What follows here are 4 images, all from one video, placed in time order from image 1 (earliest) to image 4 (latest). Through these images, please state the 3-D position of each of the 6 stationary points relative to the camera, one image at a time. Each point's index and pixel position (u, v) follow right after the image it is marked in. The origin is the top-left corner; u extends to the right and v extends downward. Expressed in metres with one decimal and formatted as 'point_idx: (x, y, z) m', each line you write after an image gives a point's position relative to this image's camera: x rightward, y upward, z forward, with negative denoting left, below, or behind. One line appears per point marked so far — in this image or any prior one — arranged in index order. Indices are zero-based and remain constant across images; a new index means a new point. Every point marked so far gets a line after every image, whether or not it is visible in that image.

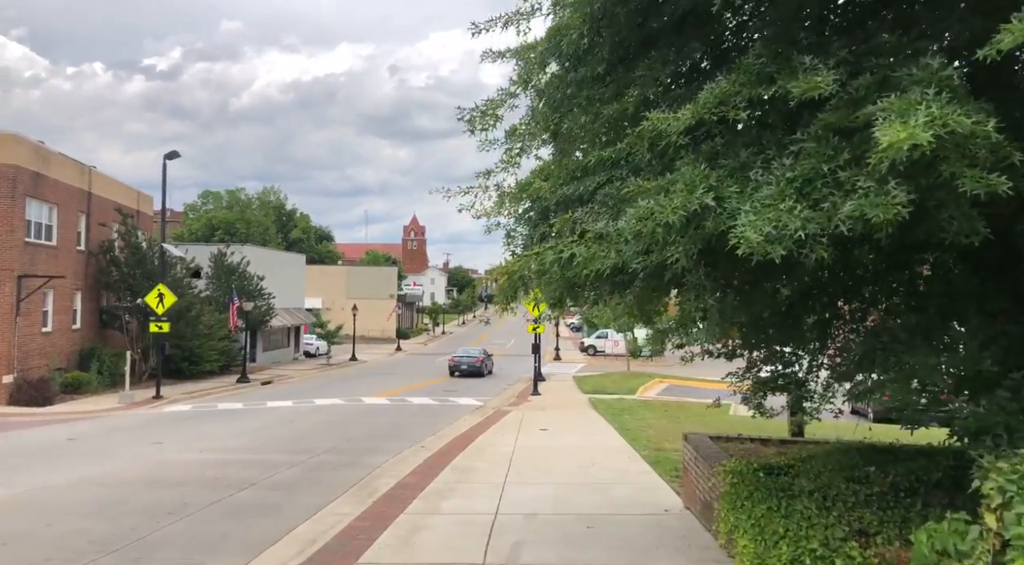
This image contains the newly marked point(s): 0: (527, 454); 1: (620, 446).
0: (+0.2, -2.6, +12.0) m
1: (+1.7, -2.6, +12.8) m
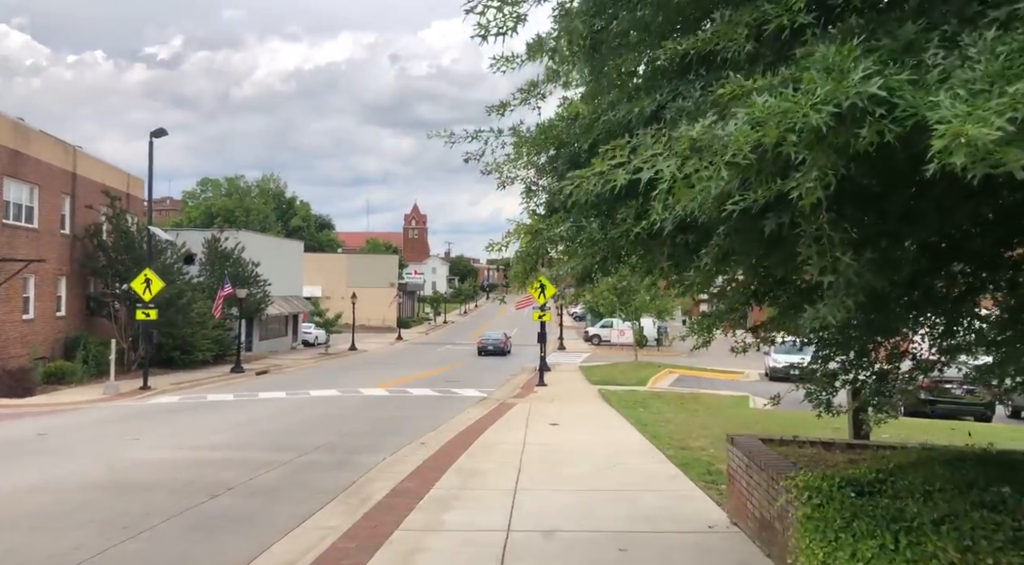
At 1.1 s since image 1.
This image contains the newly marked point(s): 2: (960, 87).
0: (+0.4, -2.3, +10.8) m
1: (+1.9, -2.4, +11.6) m
2: (+1.1, +0.5, +2.0) m
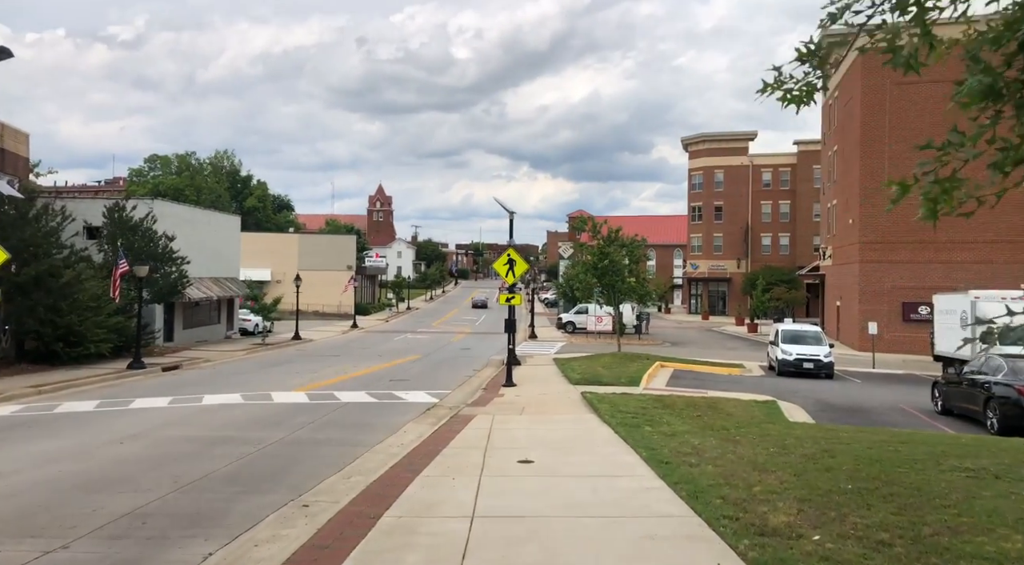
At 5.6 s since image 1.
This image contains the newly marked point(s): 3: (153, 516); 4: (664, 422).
0: (-0.1, -1.9, +5.6) m
1: (+1.4, -1.9, +6.4) m
2: (+1.0, +0.8, -3.2) m
3: (-3.3, -2.1, +7.2) m
4: (+2.5, -2.3, +13.0) m
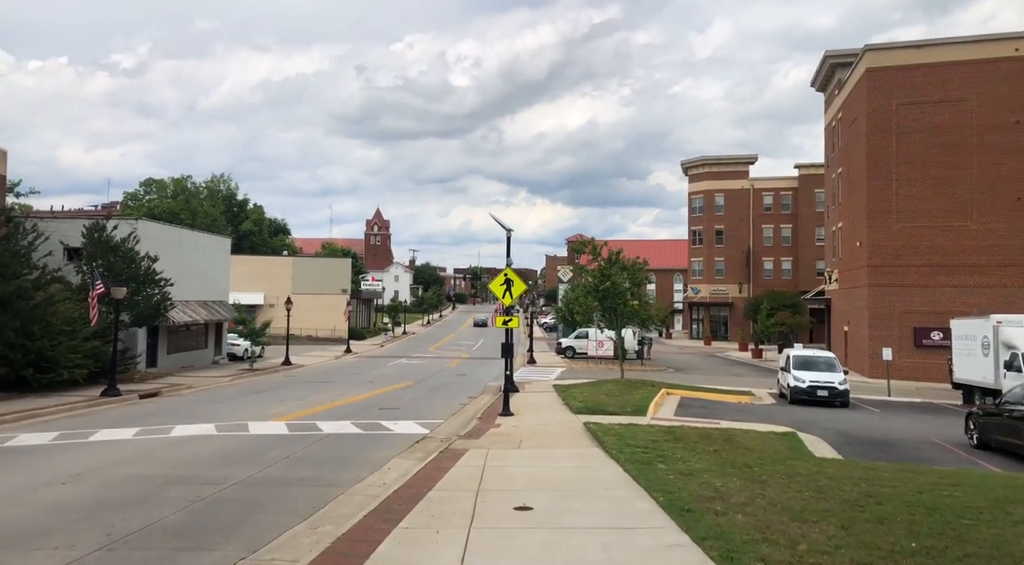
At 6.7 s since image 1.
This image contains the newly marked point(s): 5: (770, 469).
0: (-0.2, -2.0, +4.3) m
1: (+1.3, -2.0, +5.0) m
2: (+1.0, +1.0, -4.5) m
3: (-3.3, -2.2, +5.8) m
4: (+2.4, -2.6, +11.6) m
5: (+3.6, -2.6, +11.0) m
